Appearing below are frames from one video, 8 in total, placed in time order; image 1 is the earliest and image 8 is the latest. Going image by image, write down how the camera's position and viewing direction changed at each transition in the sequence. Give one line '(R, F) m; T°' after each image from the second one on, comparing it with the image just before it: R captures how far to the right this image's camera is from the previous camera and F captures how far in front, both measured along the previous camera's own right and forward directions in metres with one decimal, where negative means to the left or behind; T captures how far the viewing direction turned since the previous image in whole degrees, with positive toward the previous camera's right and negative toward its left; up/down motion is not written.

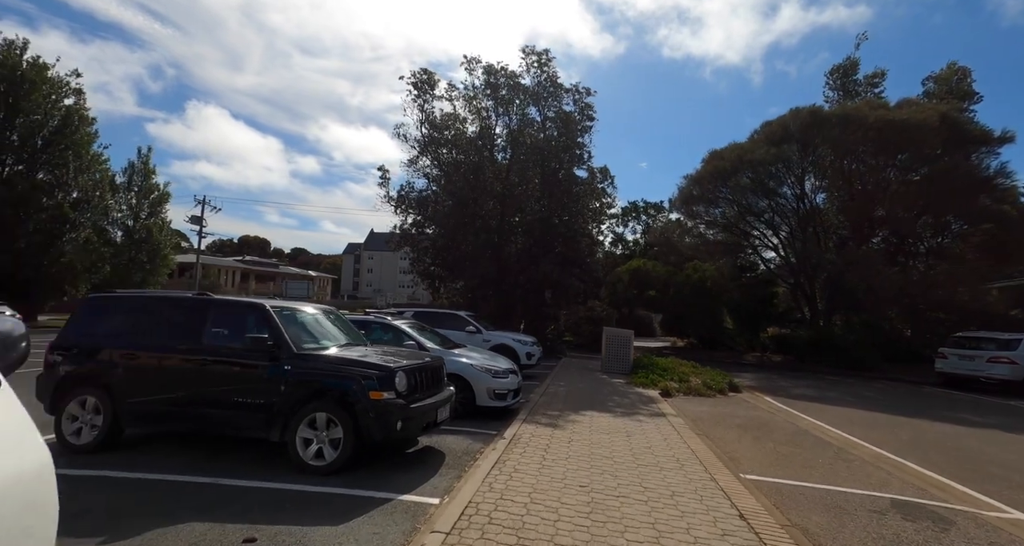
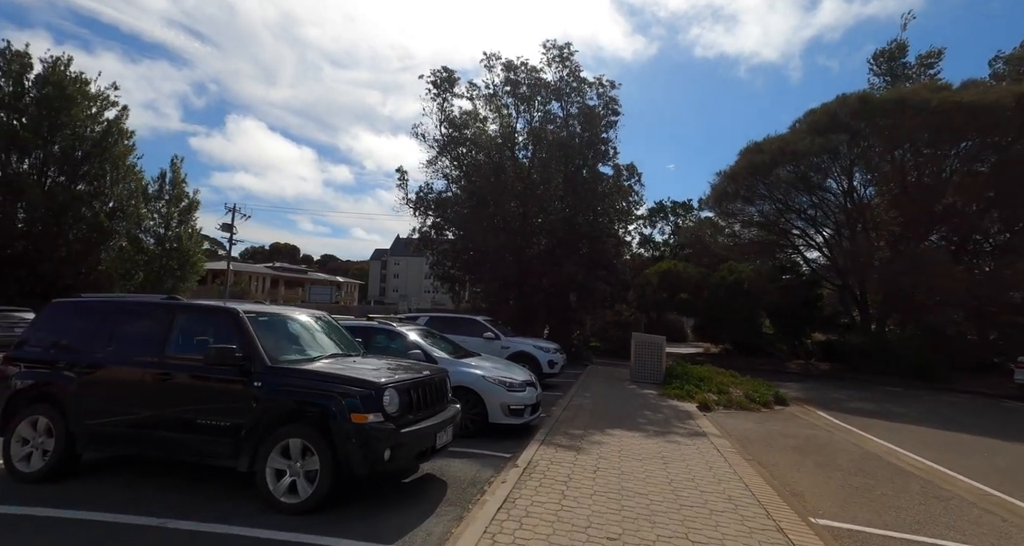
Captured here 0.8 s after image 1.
(+0.2, +1.0) m; -3°
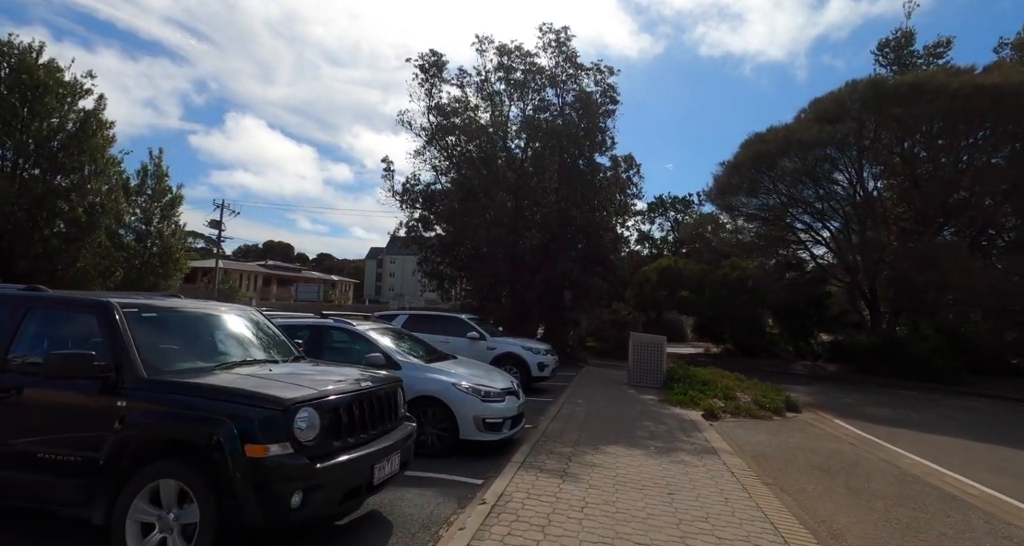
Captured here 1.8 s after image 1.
(+0.3, +1.2) m; 0°
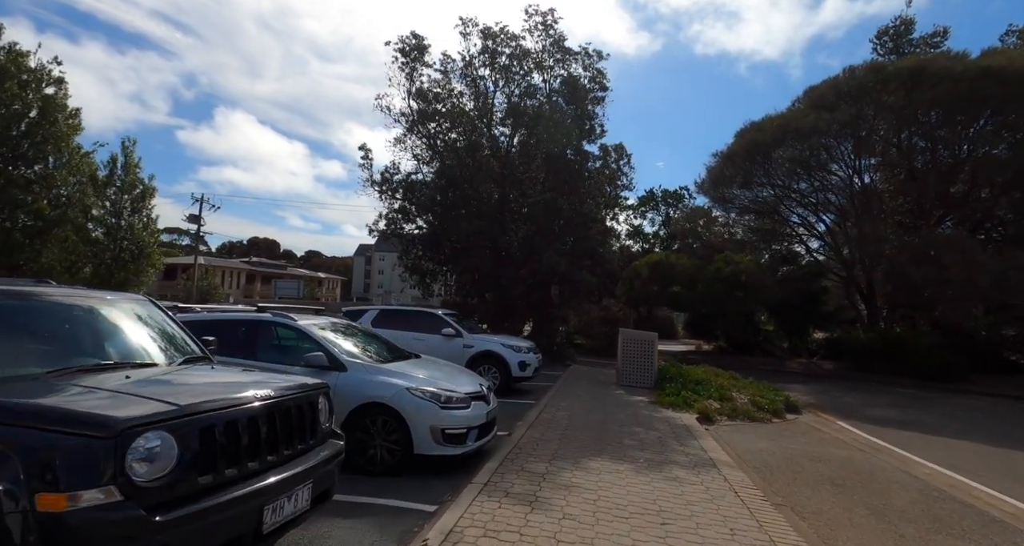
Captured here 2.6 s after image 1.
(+0.3, +1.0) m; +1°
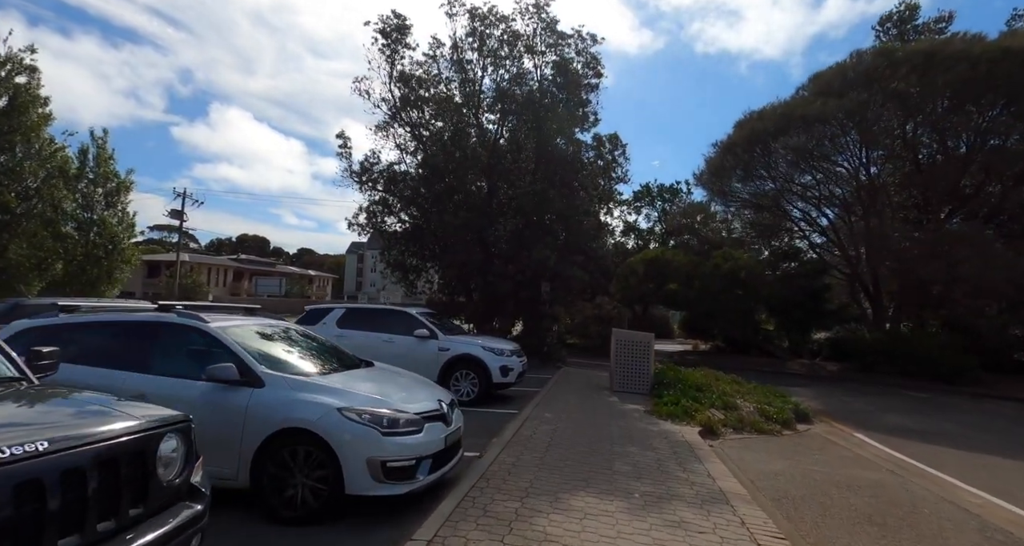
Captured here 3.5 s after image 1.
(+0.3, +1.2) m; +1°
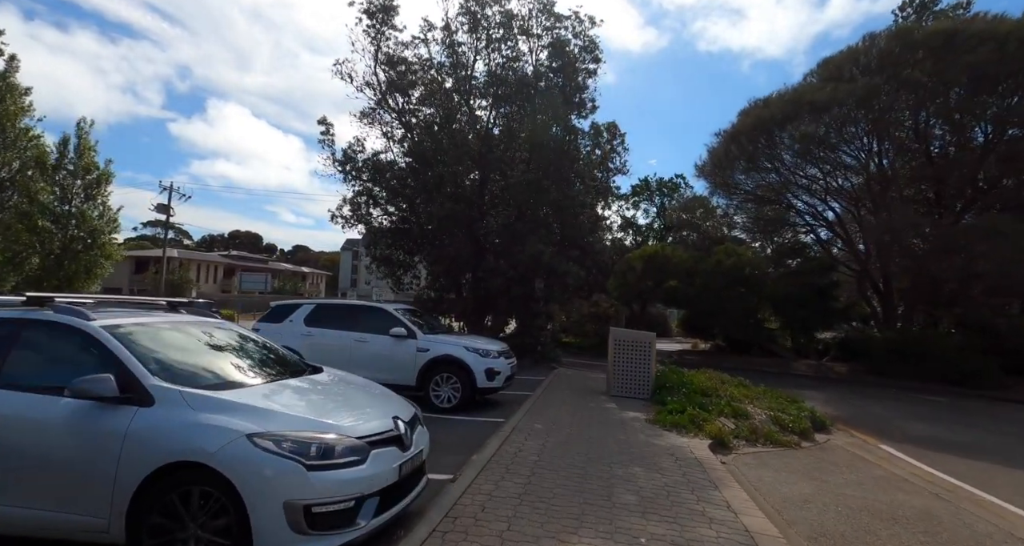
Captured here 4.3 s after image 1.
(+0.2, +1.1) m; 0°
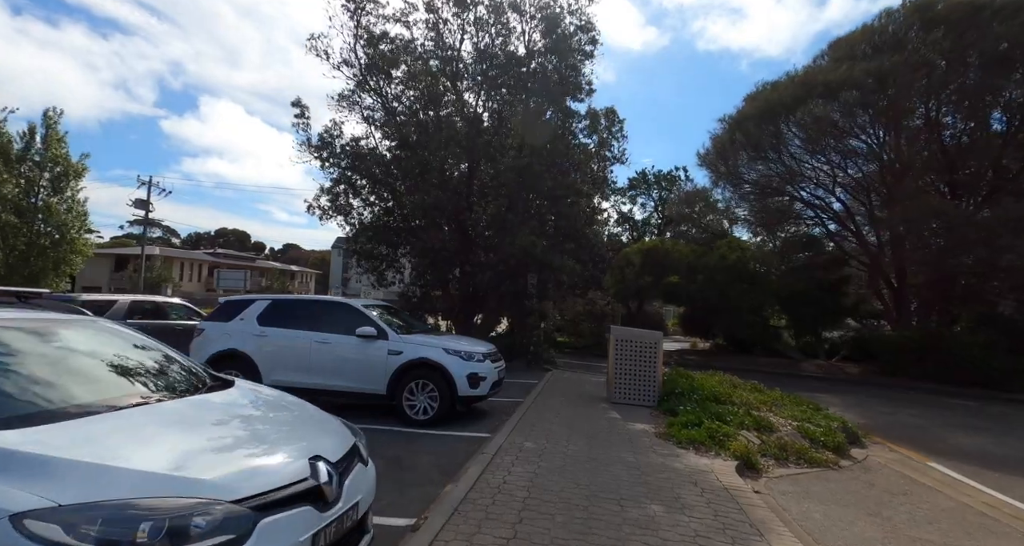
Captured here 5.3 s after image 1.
(+0.1, +1.4) m; +1°
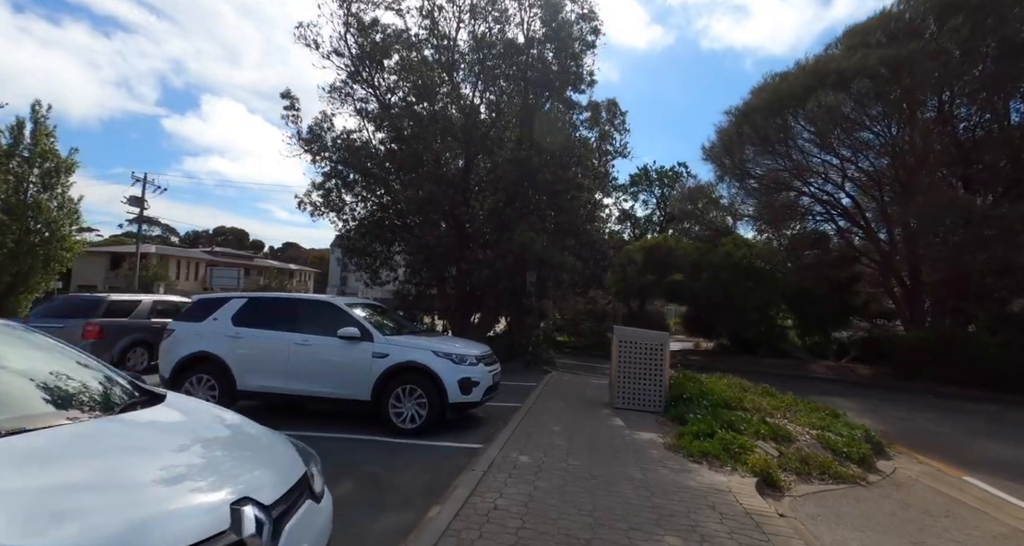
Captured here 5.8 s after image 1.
(+0.1, +0.7) m; 0°
